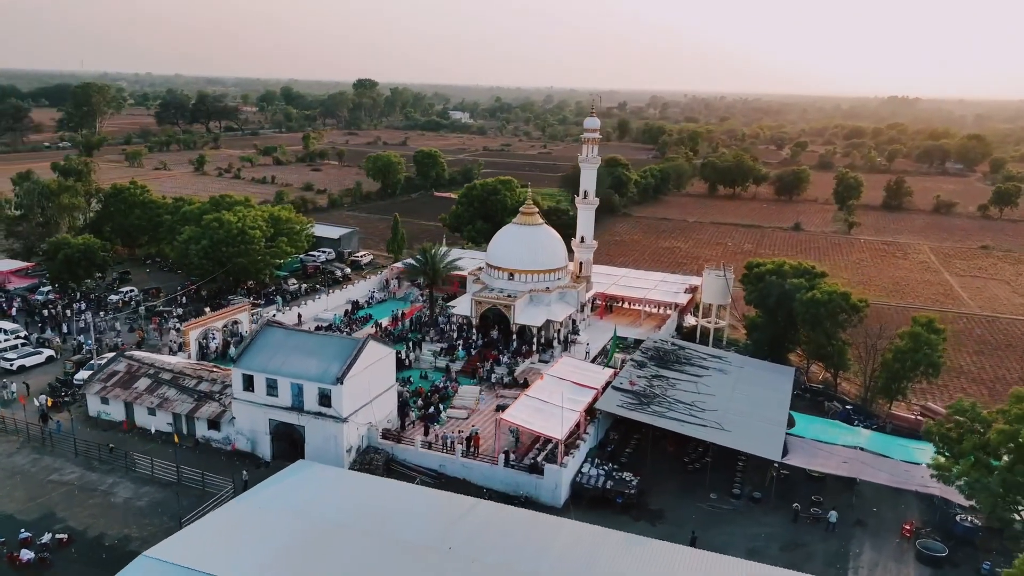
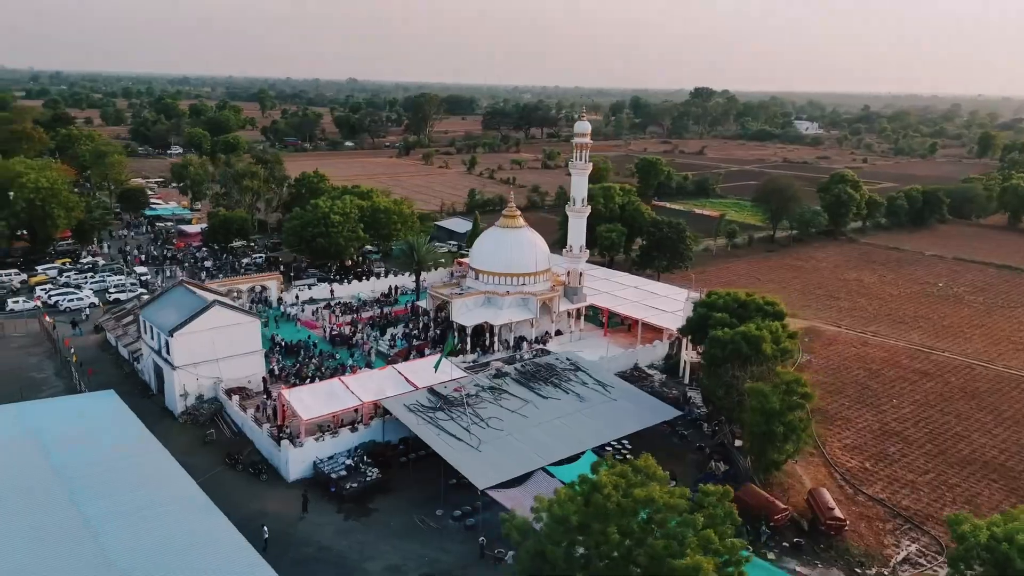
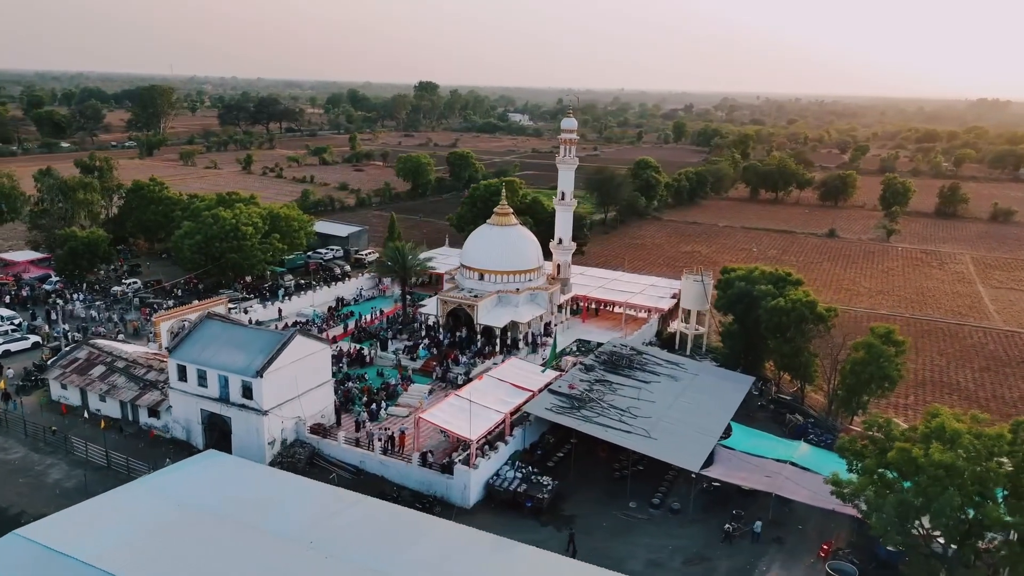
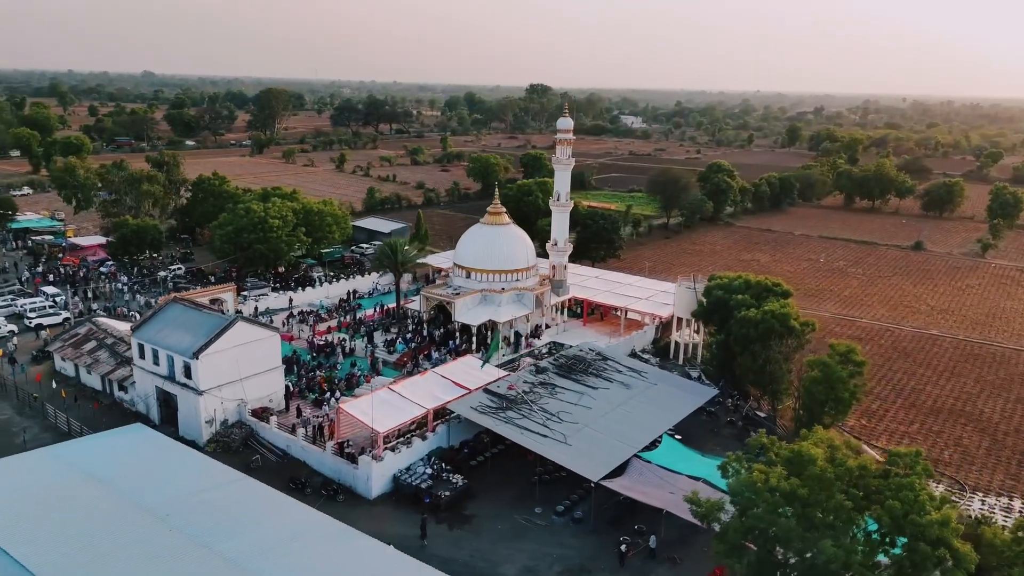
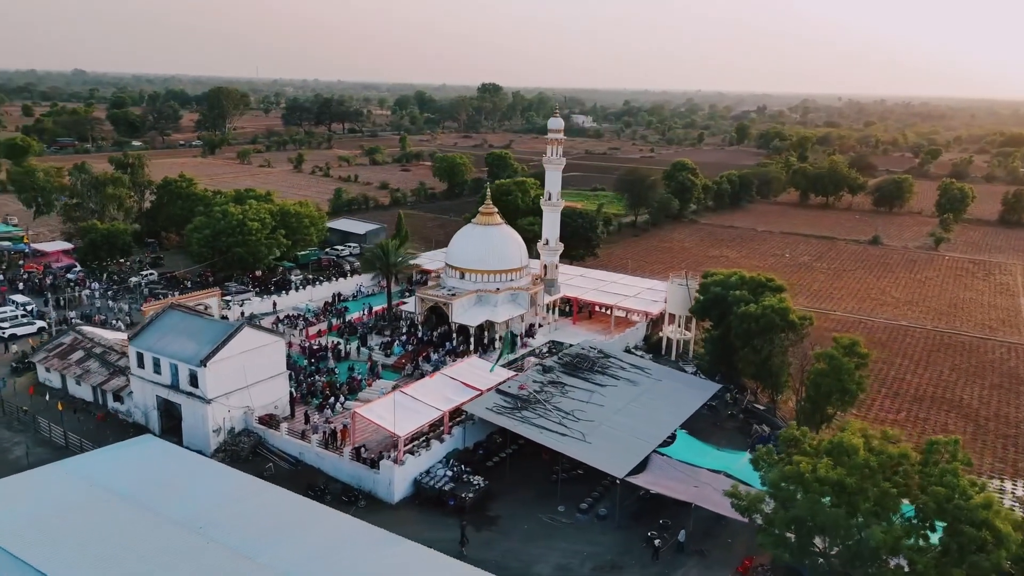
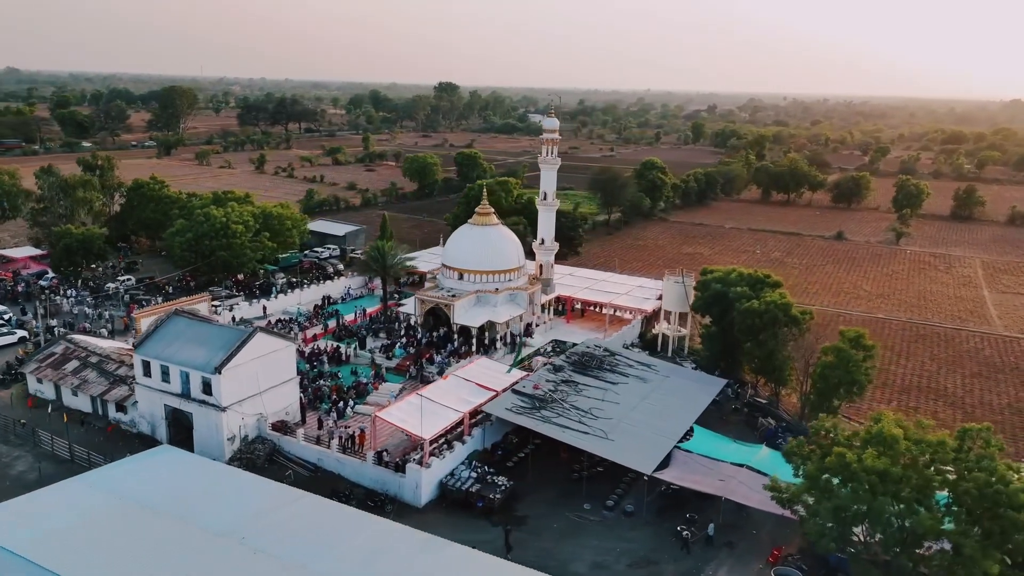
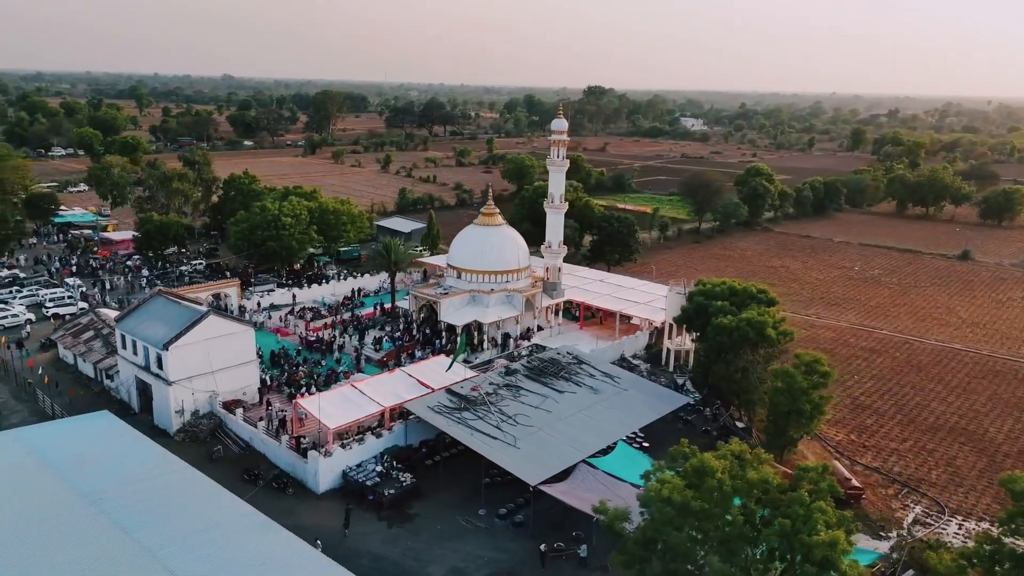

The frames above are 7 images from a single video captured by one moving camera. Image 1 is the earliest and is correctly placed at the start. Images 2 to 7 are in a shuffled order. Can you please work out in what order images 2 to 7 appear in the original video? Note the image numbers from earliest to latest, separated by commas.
3, 6, 5, 4, 7, 2
